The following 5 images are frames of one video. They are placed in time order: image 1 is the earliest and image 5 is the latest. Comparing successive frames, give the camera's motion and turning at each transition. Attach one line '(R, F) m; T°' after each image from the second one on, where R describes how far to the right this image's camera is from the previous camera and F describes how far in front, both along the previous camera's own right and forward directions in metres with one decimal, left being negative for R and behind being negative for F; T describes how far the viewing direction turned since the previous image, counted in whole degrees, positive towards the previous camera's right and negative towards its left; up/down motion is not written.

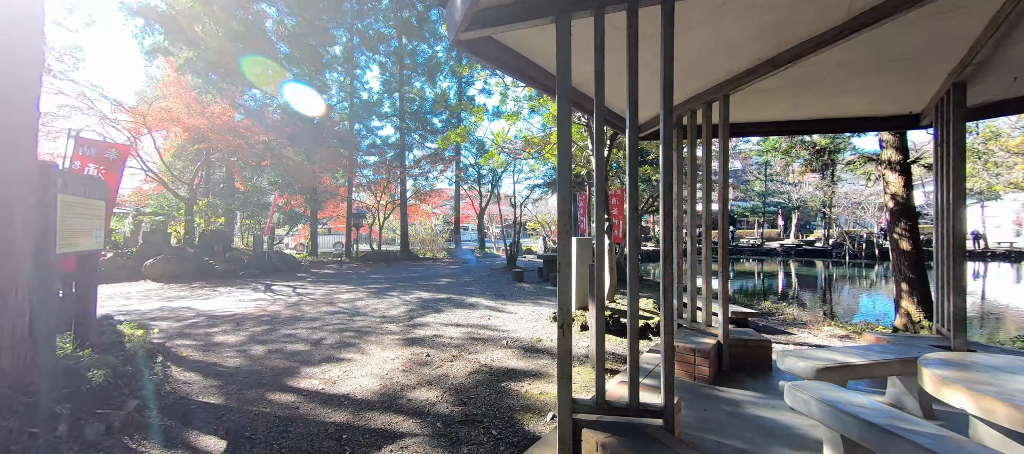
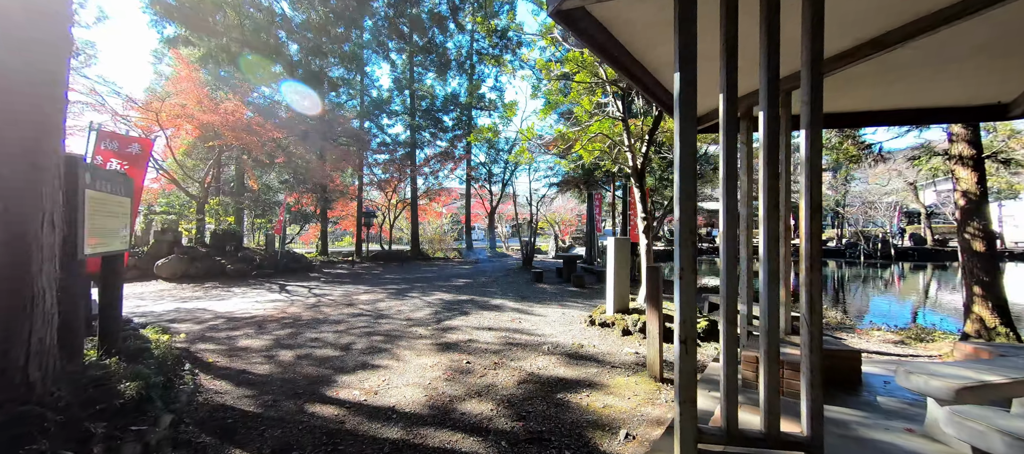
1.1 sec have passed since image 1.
(-0.4, +0.2) m; 0°
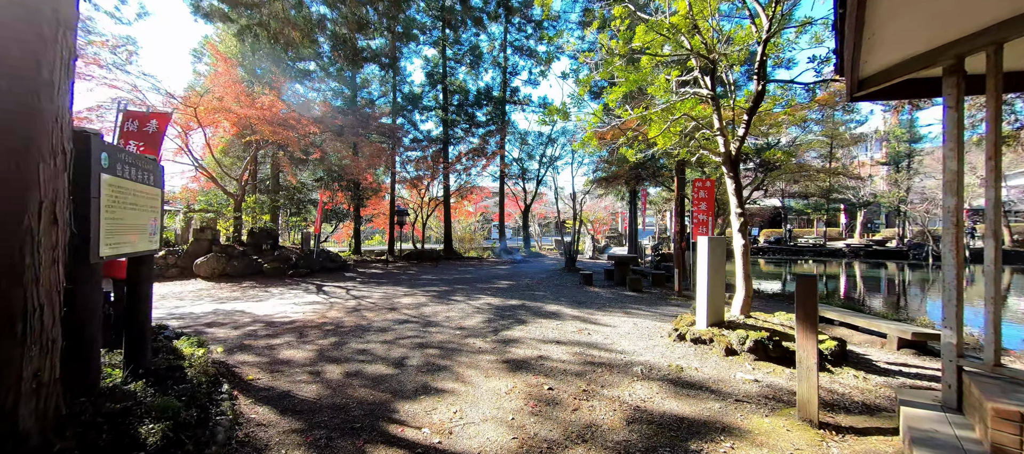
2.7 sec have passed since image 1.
(-0.6, +0.7) m; -3°
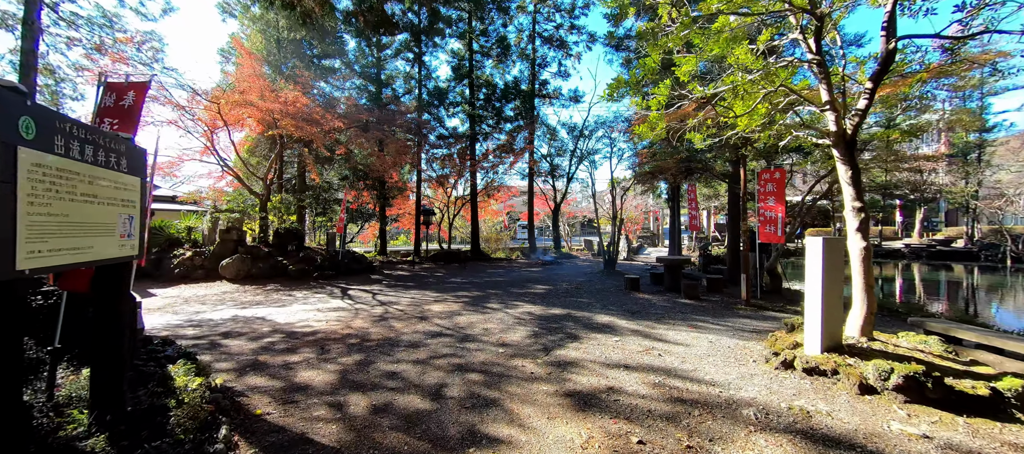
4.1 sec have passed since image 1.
(-0.3, +0.7) m; -3°
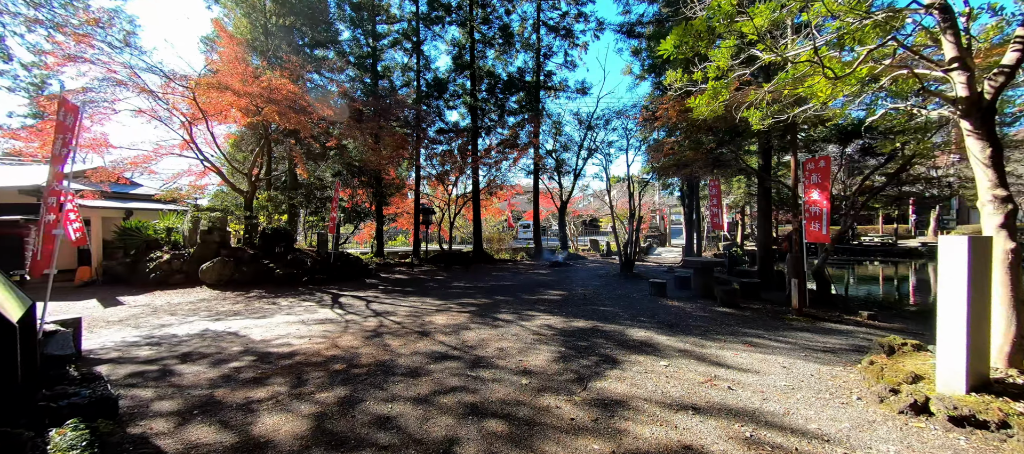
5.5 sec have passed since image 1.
(-0.2, +0.9) m; 0°
